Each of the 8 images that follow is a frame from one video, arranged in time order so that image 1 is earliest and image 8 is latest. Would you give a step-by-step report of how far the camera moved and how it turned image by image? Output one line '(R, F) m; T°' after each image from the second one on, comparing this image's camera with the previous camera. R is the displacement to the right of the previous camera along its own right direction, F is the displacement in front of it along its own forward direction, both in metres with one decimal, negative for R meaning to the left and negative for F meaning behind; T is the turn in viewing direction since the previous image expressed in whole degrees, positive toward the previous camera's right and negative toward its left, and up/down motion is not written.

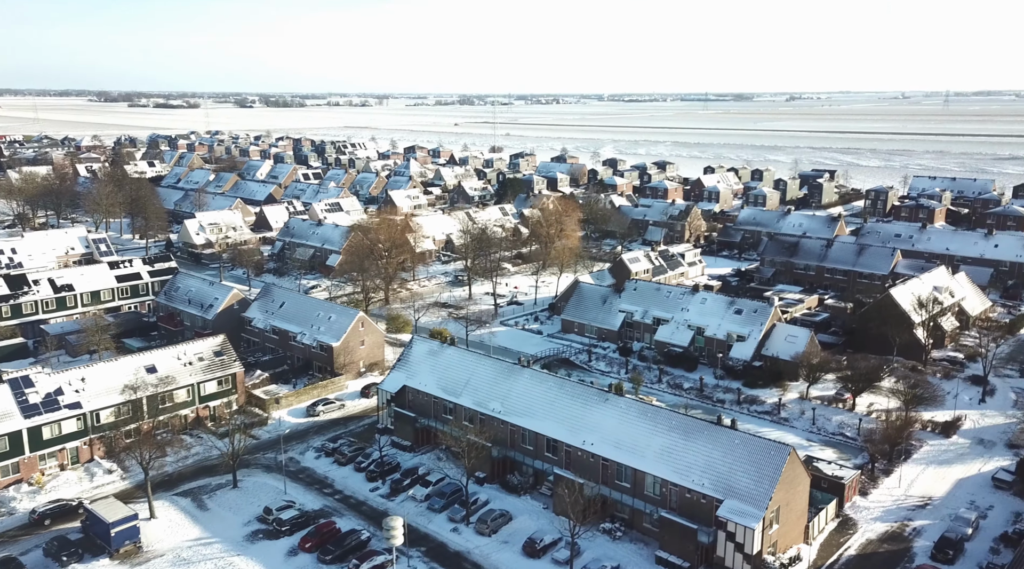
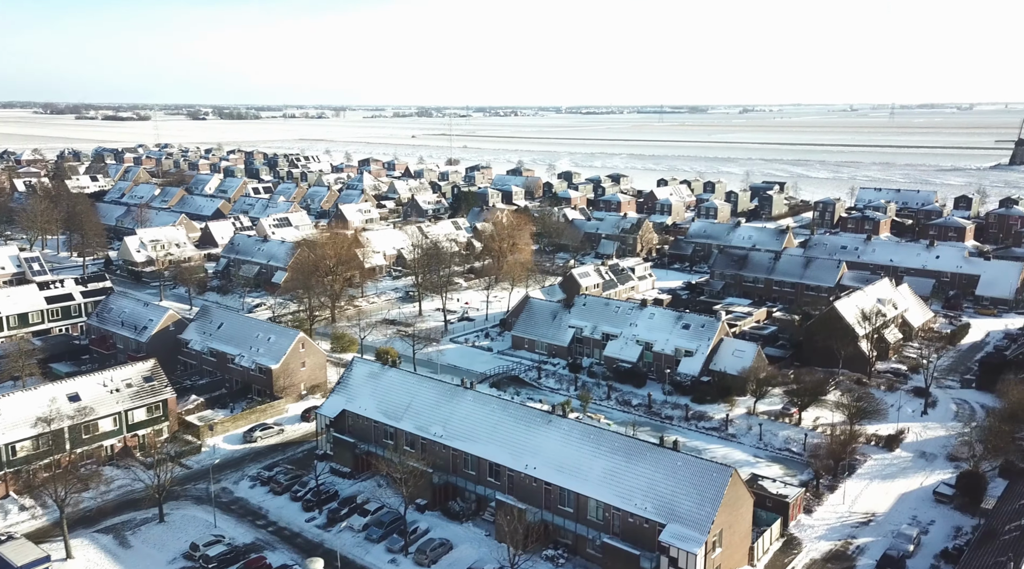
(+0.3, +0.2) m; +3°
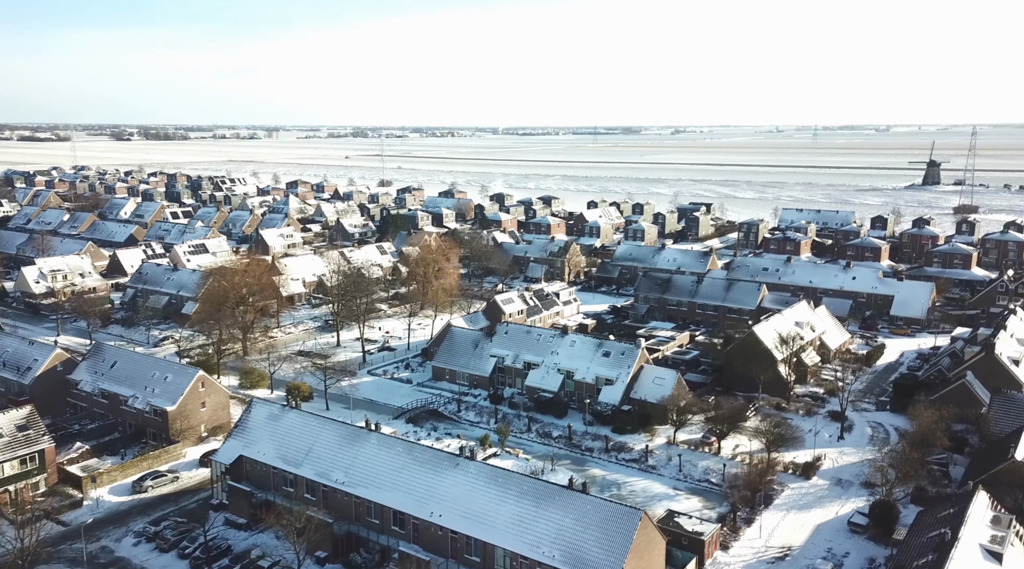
(+0.5, +0.5) m; +5°
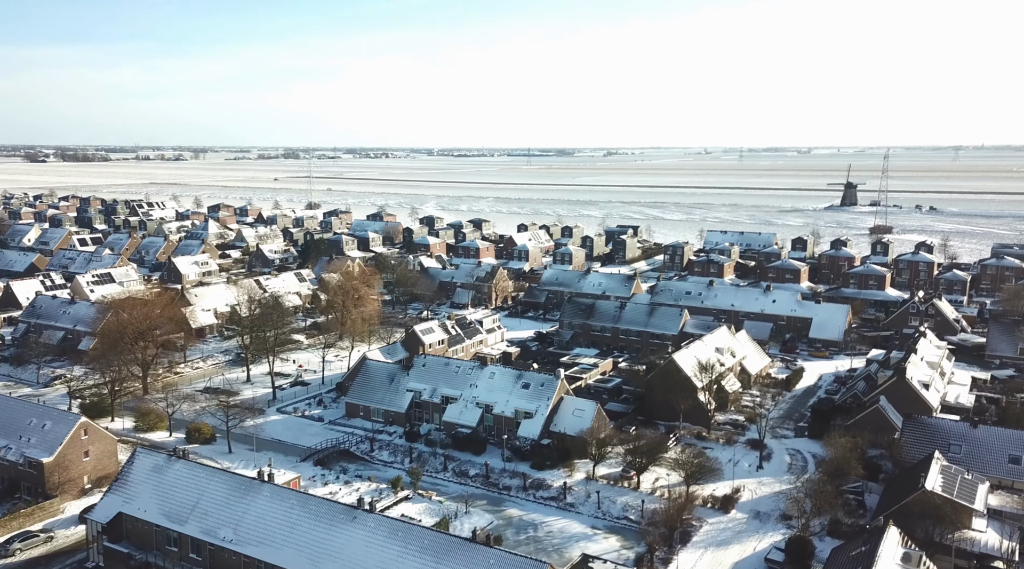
(+0.5, +0.6) m; +5°
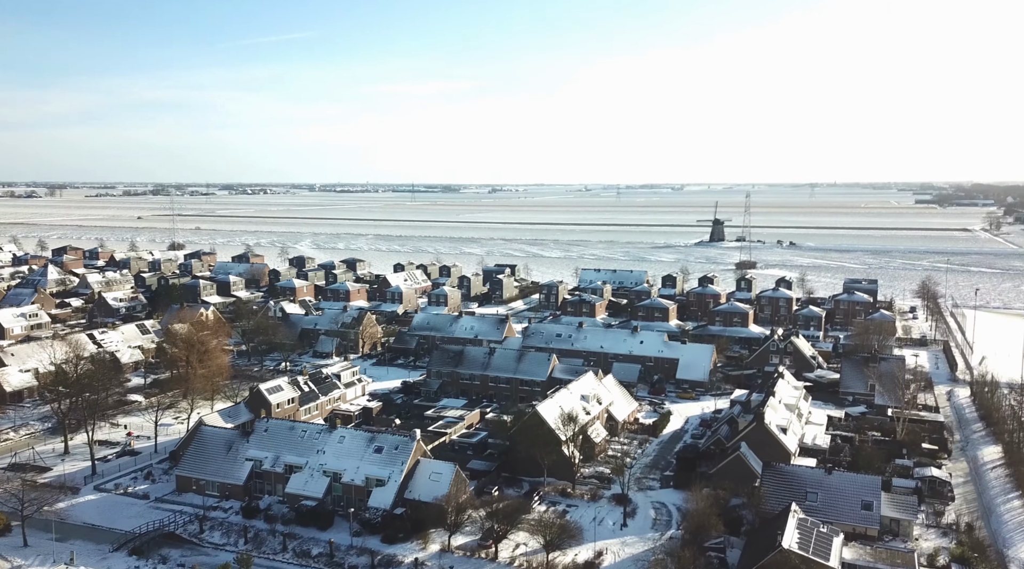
(+0.8, +1.0) m; +8°
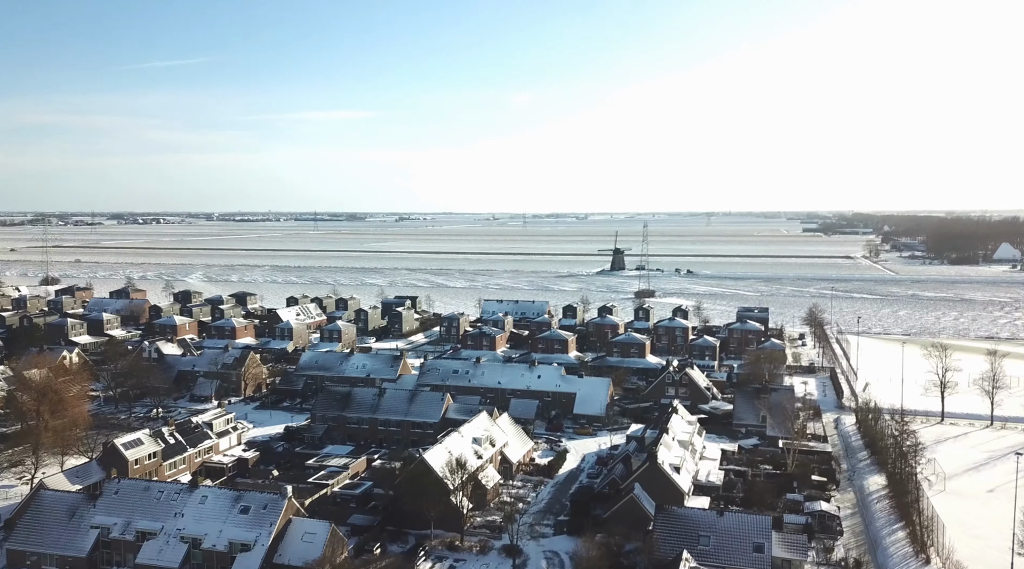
(+0.6, +0.9) m; +7°
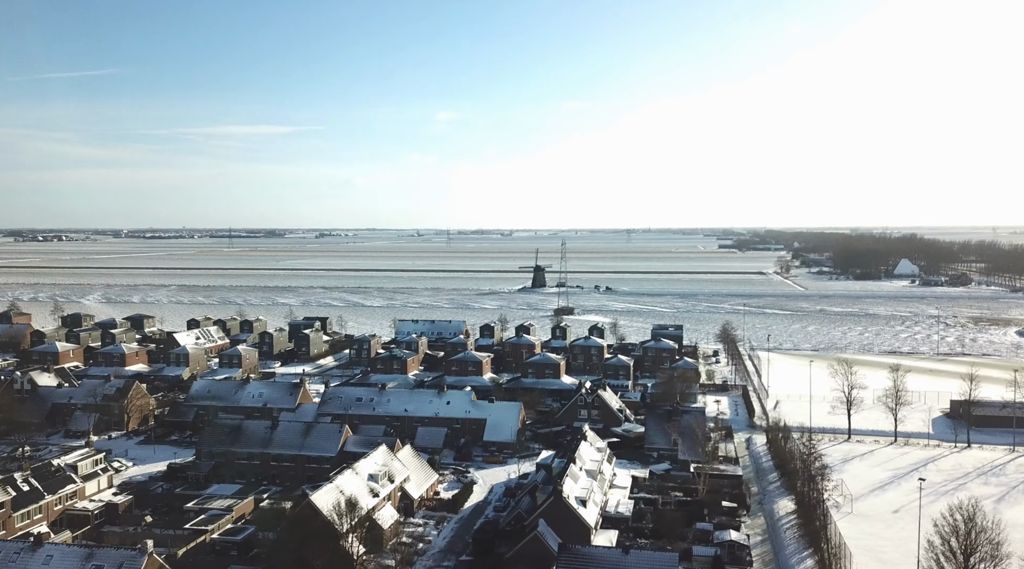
(+0.7, +1.2) m; +5°
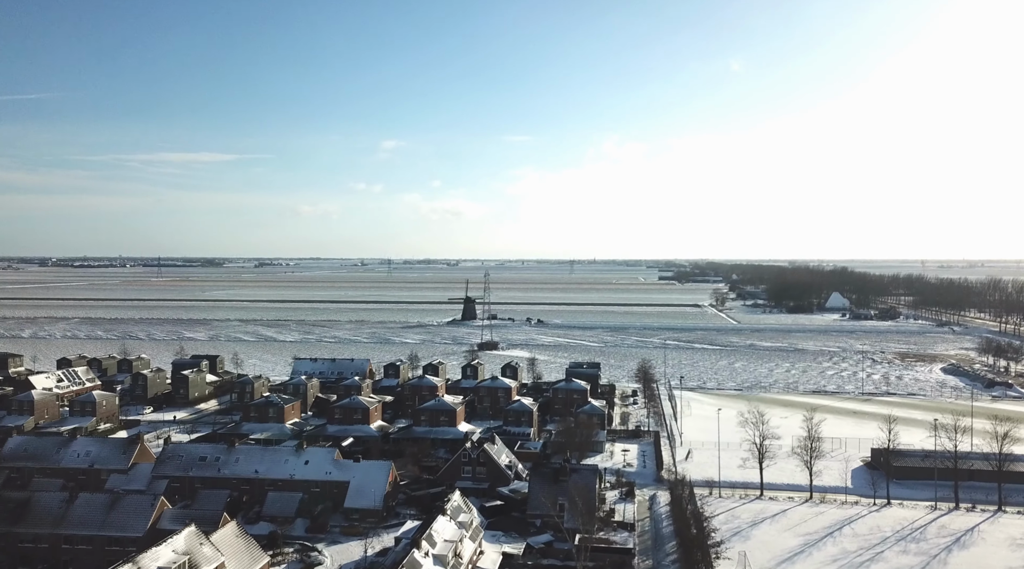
(+2.7, +3.7) m; +4°
